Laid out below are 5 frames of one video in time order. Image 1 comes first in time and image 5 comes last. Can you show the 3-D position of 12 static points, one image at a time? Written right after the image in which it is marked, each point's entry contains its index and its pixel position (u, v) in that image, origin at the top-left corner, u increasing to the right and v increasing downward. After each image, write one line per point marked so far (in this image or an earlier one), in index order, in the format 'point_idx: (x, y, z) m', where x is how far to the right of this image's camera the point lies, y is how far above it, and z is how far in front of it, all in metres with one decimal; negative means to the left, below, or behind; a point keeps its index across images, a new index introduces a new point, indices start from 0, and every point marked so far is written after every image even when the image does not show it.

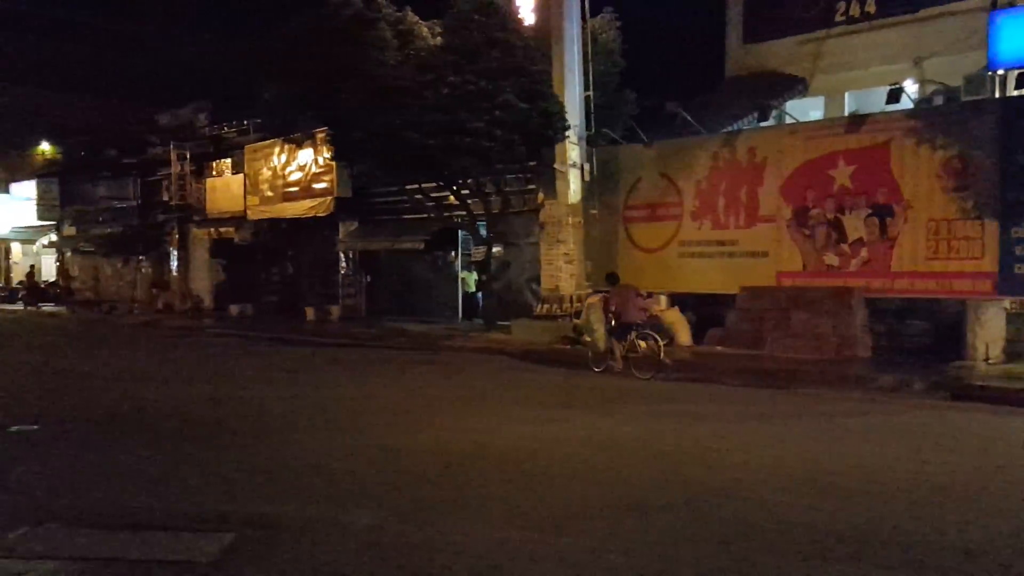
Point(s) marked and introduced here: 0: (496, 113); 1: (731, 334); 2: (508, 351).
0: (-0.3, +3.7, +19.3) m
1: (+4.4, -0.9, +18.5) m
2: (-0.1, -1.4, +19.6) m
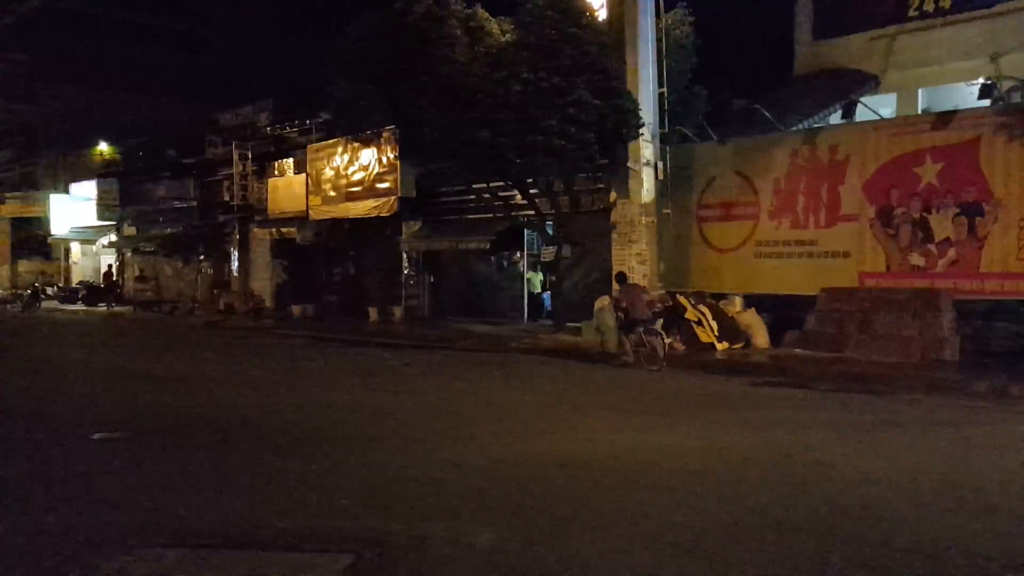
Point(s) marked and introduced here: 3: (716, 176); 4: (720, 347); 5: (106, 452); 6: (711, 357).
0: (+1.2, +3.7, +19.1) m
1: (+5.9, -0.9, +18.0) m
2: (+1.5, -1.4, +19.4) m
3: (+4.4, +2.4, +19.8) m
4: (+4.2, -1.2, +18.4) m
5: (-4.9, -1.9, +11.1) m
6: (+4.0, -1.4, +18.0) m
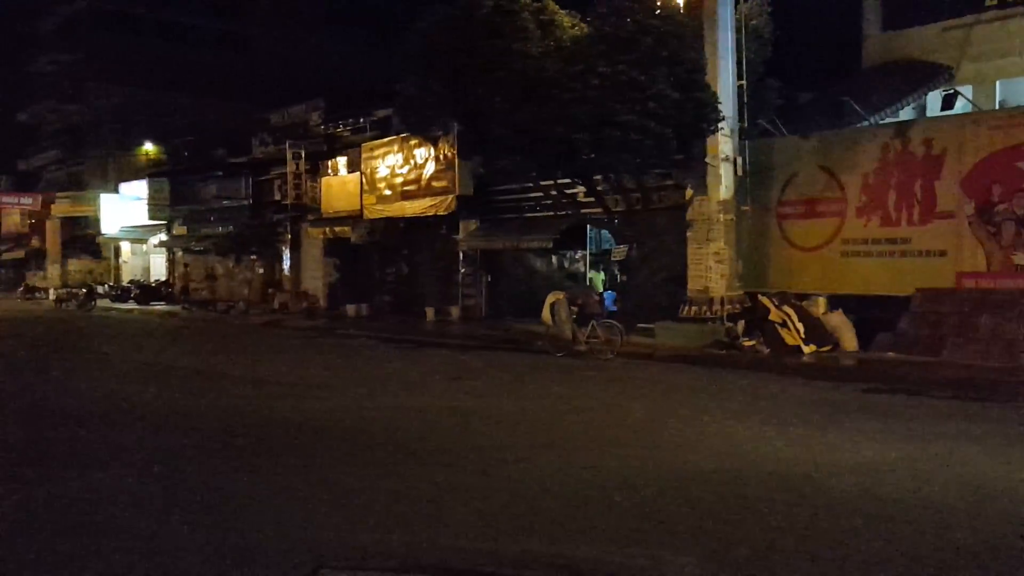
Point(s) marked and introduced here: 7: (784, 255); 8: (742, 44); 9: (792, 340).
0: (+2.8, +3.7, +18.5) m
1: (+7.4, -1.0, +17.2) m
2: (+3.0, -1.4, +18.8) m
3: (+5.9, +2.4, +19.0) m
4: (+5.7, -1.2, +17.6) m
5: (-3.7, -1.9, +10.7) m
6: (+5.5, -1.4, +17.3) m
7: (+5.8, +0.7, +19.3) m
8: (+5.0, +5.3, +19.8) m
9: (+5.5, -1.0, +17.8) m
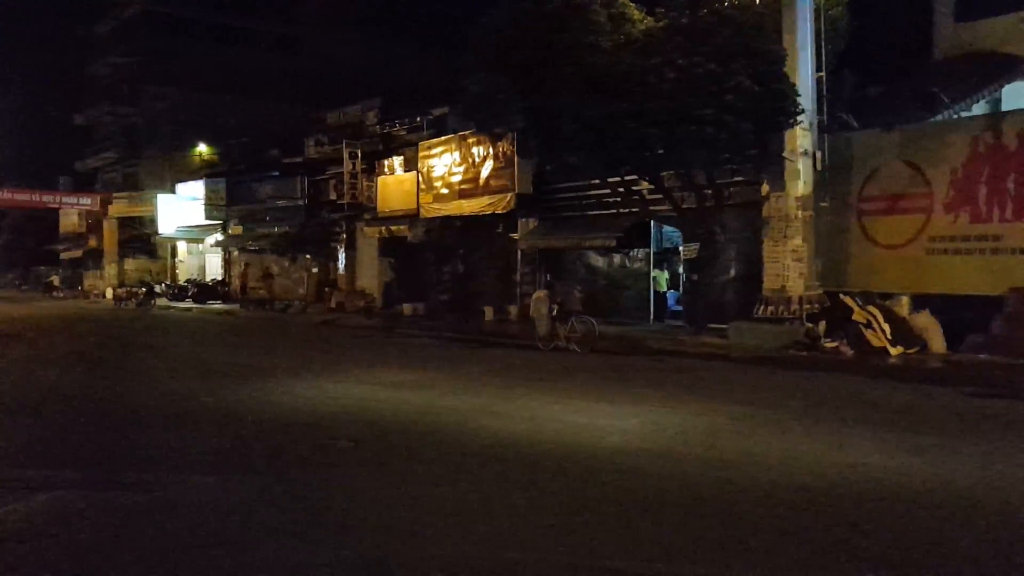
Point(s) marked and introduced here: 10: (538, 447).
0: (+4.2, +3.7, +17.9) m
1: (+8.7, -0.9, +16.4) m
2: (+4.4, -1.4, +18.2) m
3: (+7.4, +2.4, +18.3) m
4: (+7.1, -1.2, +16.9) m
5: (-2.7, -1.9, +10.5) m
6: (+6.8, -1.3, +16.6) m
7: (+7.2, +0.7, +18.6) m
8: (+6.5, +5.3, +19.2) m
9: (+6.9, -1.0, +17.1) m
10: (+0.4, -1.9, +10.8) m
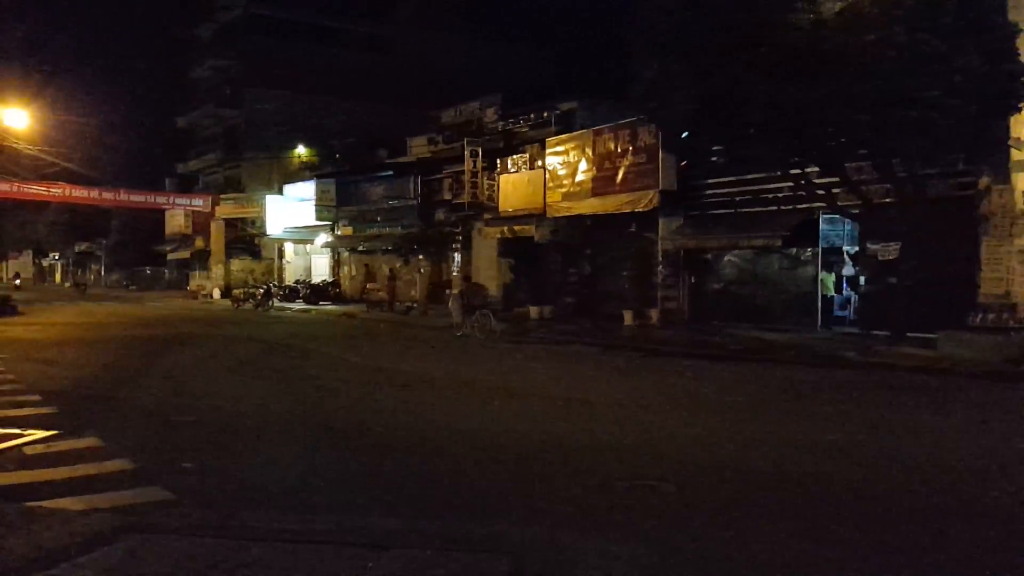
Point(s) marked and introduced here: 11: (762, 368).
0: (+7.5, +3.6, +15.9) m
1: (+11.9, -1.0, +14.1) m
2: (+7.8, -1.5, +16.2) m
3: (+10.7, +2.3, +16.0) m
4: (+10.3, -1.3, +14.7) m
5: (0.0, -1.9, +9.1) m
6: (+10.0, -1.4, +14.4) m
7: (+10.6, +0.6, +16.3) m
8: (+9.9, +5.2, +17.0) m
9: (+10.1, -1.1, +14.9) m
10: (+3.1, -1.9, +9.1) m
11: (+4.9, -1.6, +18.2) m
